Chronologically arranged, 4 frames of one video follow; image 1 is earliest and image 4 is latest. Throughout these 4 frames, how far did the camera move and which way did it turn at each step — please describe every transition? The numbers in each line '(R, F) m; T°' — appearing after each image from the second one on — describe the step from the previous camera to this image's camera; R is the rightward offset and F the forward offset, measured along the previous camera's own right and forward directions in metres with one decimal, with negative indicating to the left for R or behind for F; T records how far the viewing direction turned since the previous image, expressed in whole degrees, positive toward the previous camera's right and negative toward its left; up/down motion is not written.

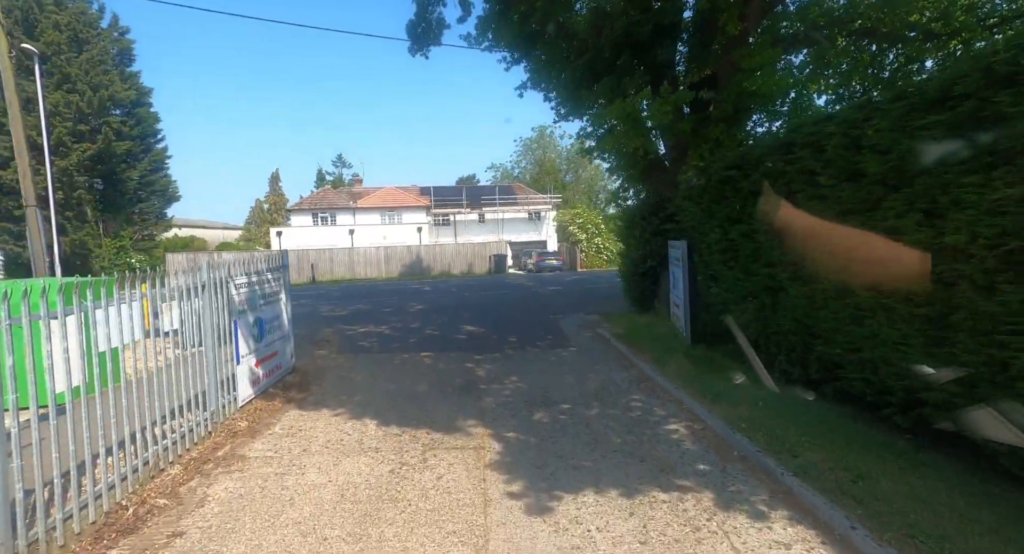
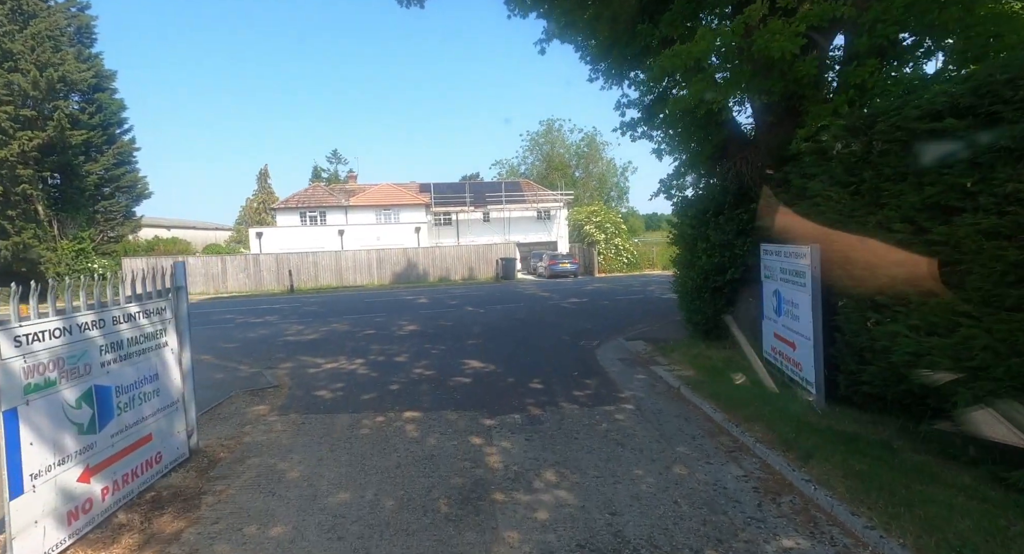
(-0.3, +3.6) m; 0°
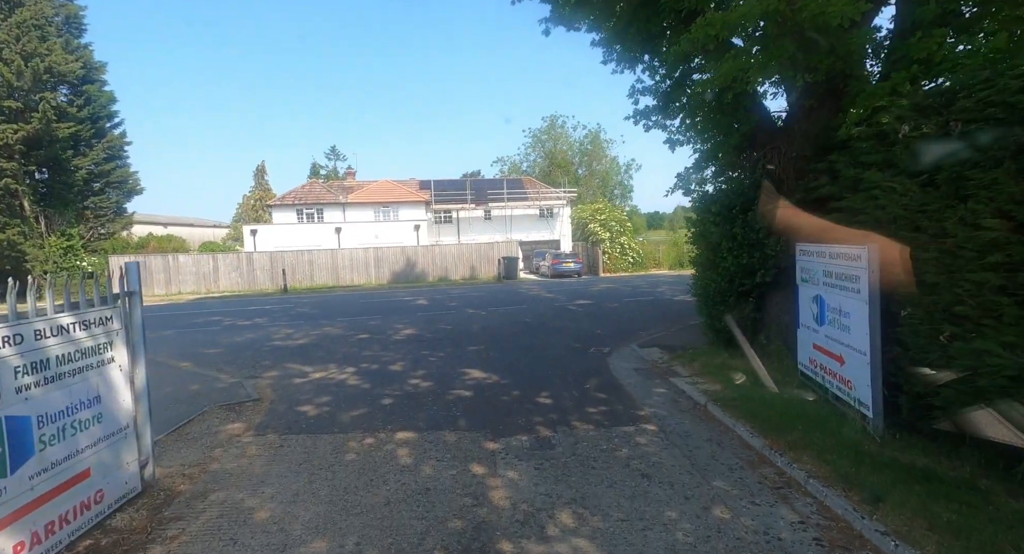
(-0.1, +0.9) m; 0°
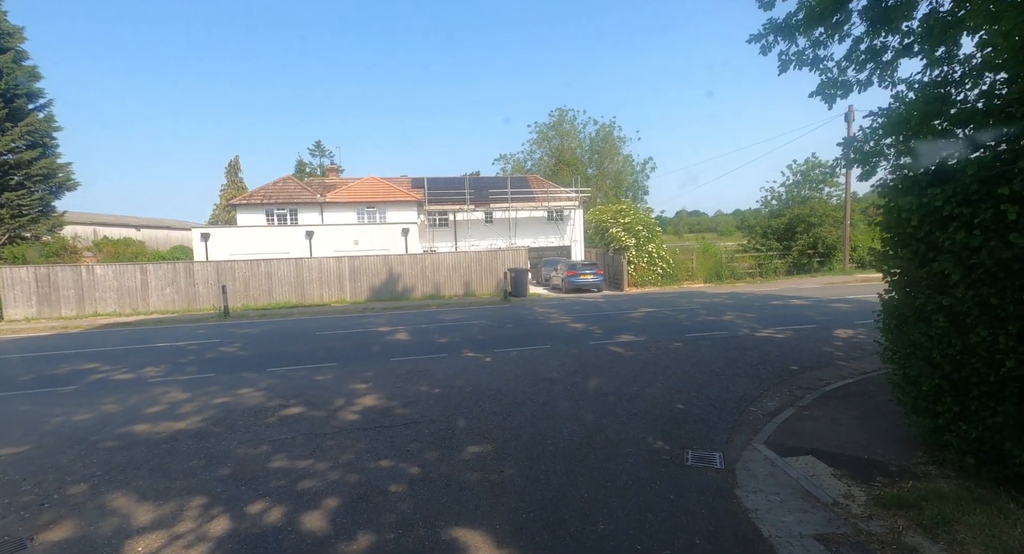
(-0.4, +4.9) m; 0°
